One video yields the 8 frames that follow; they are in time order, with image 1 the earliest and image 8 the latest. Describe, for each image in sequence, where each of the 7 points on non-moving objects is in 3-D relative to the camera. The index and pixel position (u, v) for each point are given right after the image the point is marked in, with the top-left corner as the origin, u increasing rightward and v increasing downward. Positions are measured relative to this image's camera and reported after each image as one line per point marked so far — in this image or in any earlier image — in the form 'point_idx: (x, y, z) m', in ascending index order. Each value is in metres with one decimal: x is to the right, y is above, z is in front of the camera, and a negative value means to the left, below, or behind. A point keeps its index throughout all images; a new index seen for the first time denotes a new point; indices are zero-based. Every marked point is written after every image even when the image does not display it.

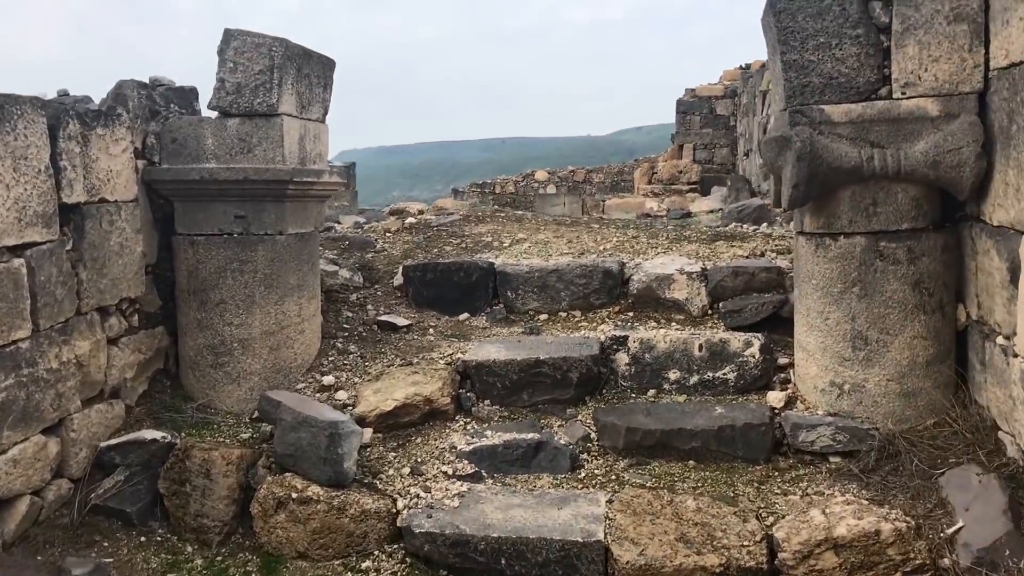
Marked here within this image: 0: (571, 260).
0: (+0.3, +0.1, +4.4) m
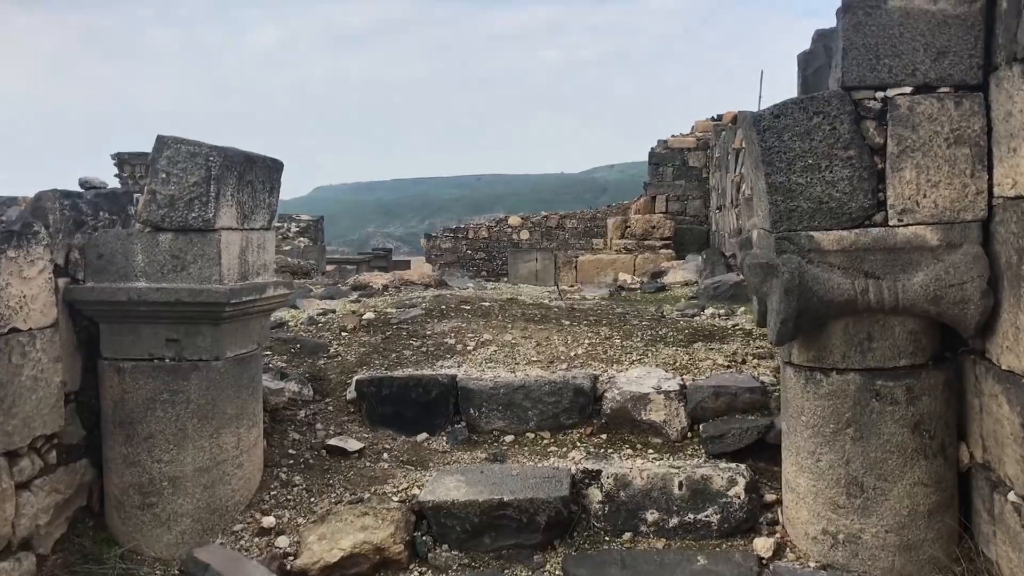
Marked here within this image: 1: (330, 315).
0: (+0.1, -0.4, +4.0) m
1: (-1.0, -0.2, +5.3) m
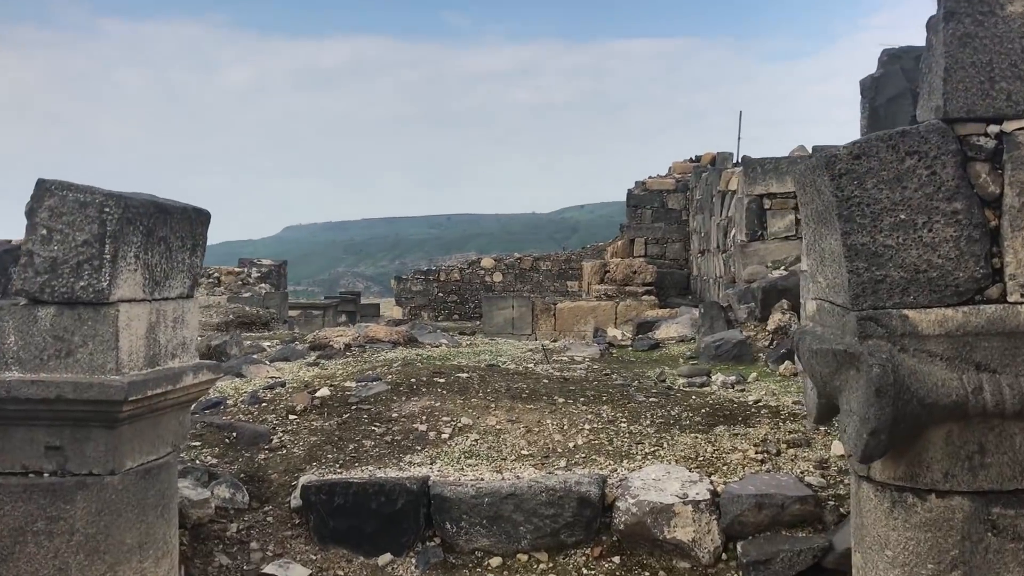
0: (+0.1, -0.6, +3.2) m
1: (-1.1, -0.5, +4.5) m
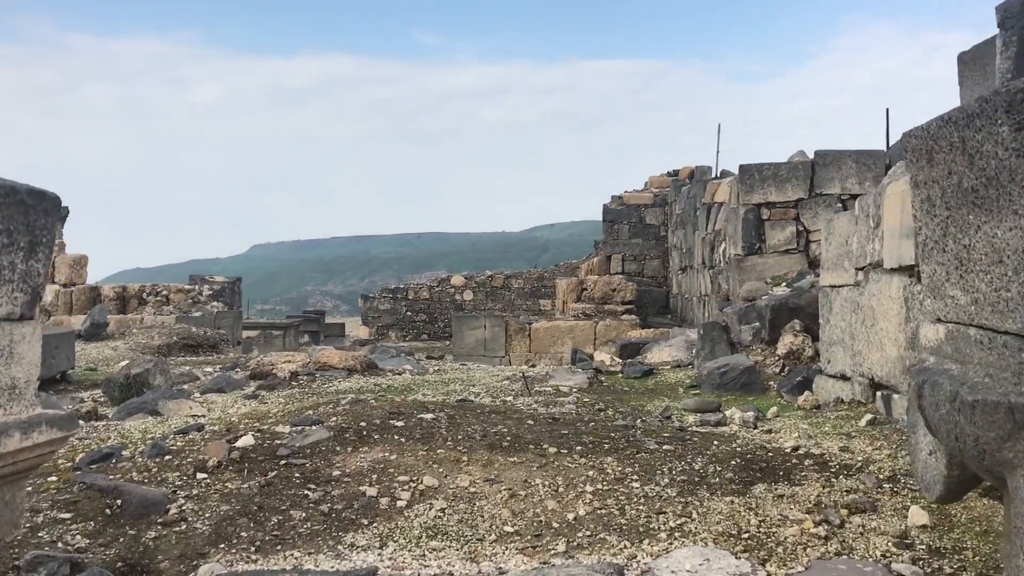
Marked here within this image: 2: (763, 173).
0: (0.0, -0.7, +2.4) m
1: (-1.2, -0.5, +3.6) m
2: (+2.1, +1.0, +8.0) m
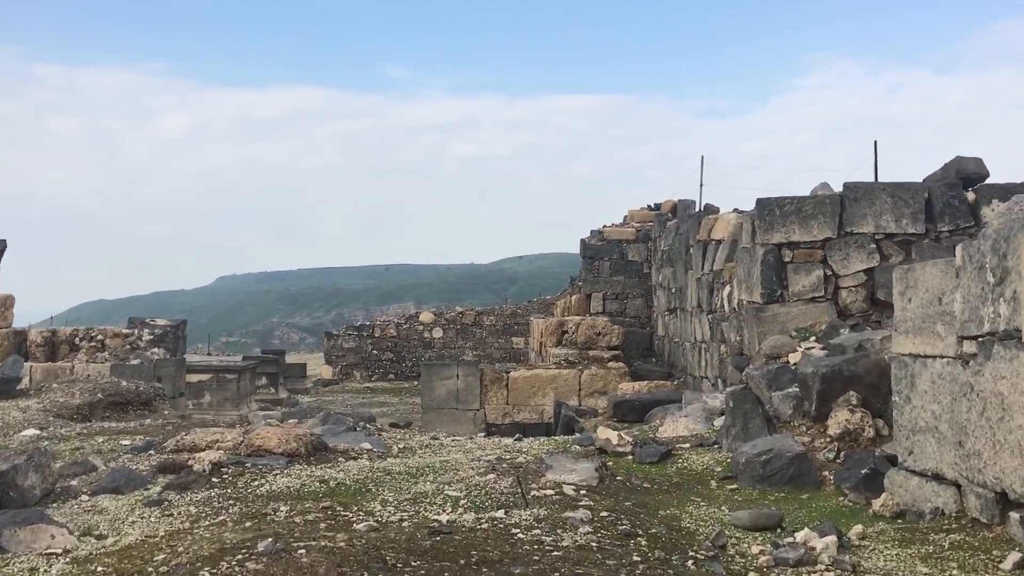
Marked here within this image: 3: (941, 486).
0: (+0.1, -0.9, +1.1) m
1: (-1.2, -0.8, +2.3) m
2: (+2.0, +0.6, +6.9) m
3: (+1.6, -0.8, +3.7) m
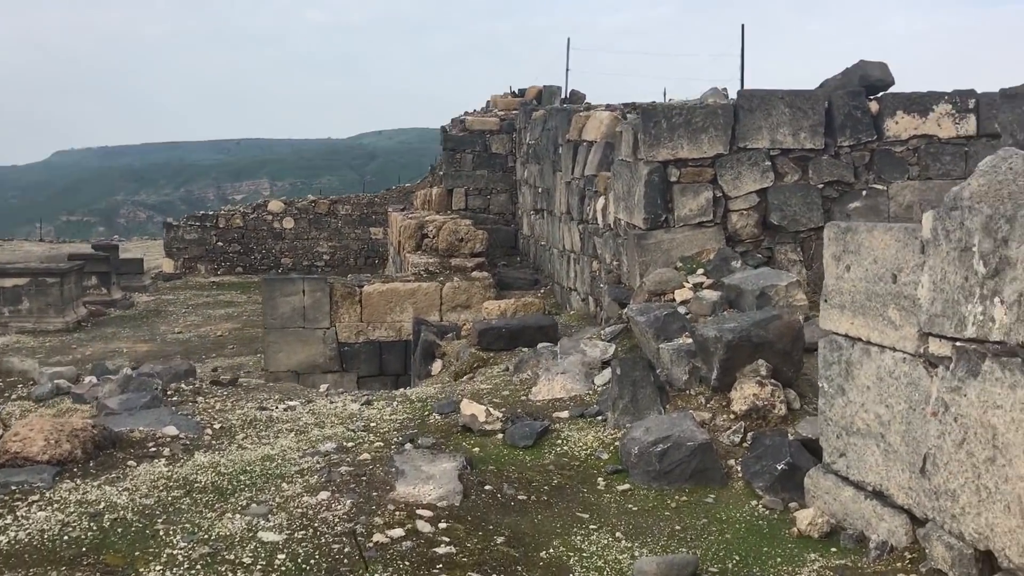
0: (0.0, -1.1, +0.2) m
1: (-1.5, -0.9, +1.2) m
2: (+1.0, +1.1, +6.0) m
3: (+1.2, -0.7, +3.0) m
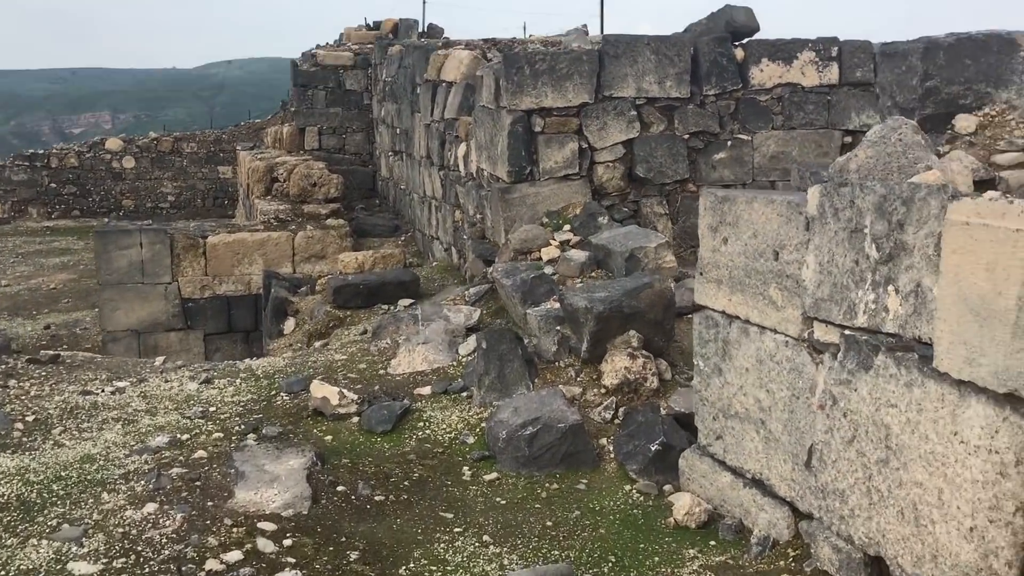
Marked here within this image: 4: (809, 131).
0: (0.0, -1.3, 0.0) m
1: (-1.6, -1.0, +0.7) m
2: (+0.1, +1.3, +5.6) m
3: (+0.7, -0.6, +2.8) m
4: (+1.9, +1.0, +6.2) m
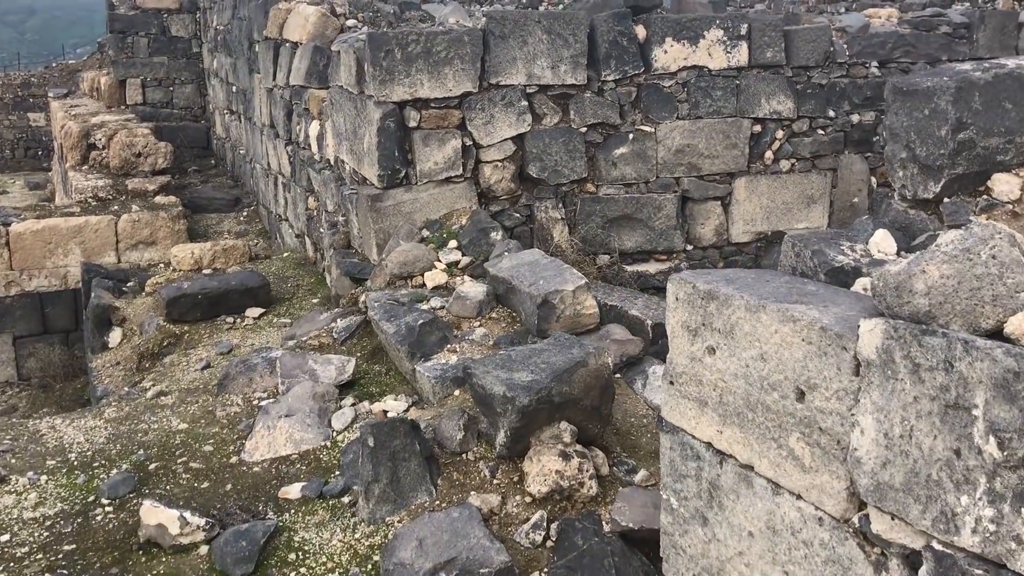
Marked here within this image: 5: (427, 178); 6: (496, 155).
0: (+0.3, -1.8, -0.8) m
1: (-1.4, -1.6, -0.3) m
2: (-0.5, +1.2, +4.7) m
3: (+0.6, -0.9, +2.1) m
4: (+1.2, +1.0, +5.5) m
5: (-0.4, +0.6, +4.8) m
6: (-0.1, +0.7, +5.0) m
